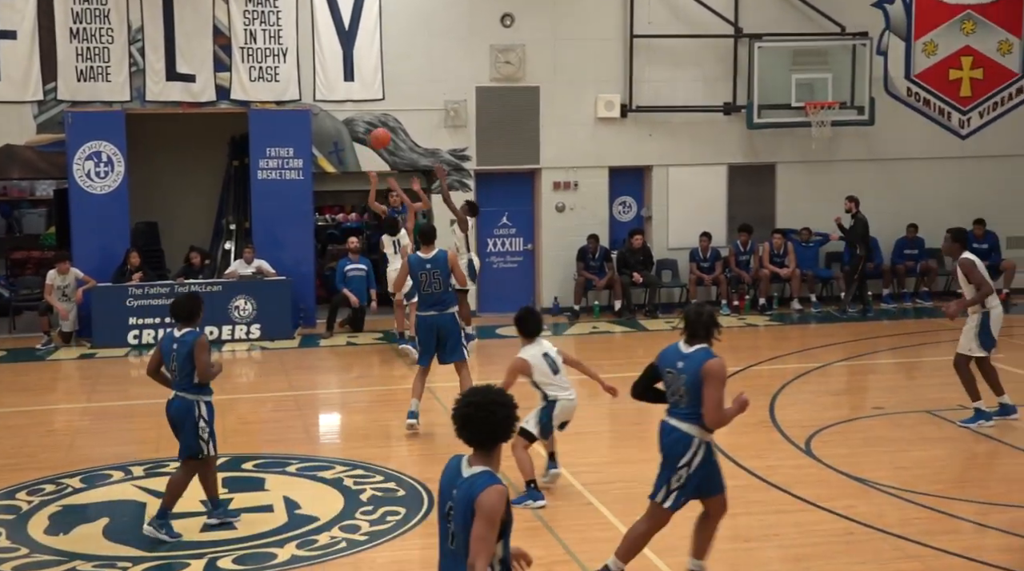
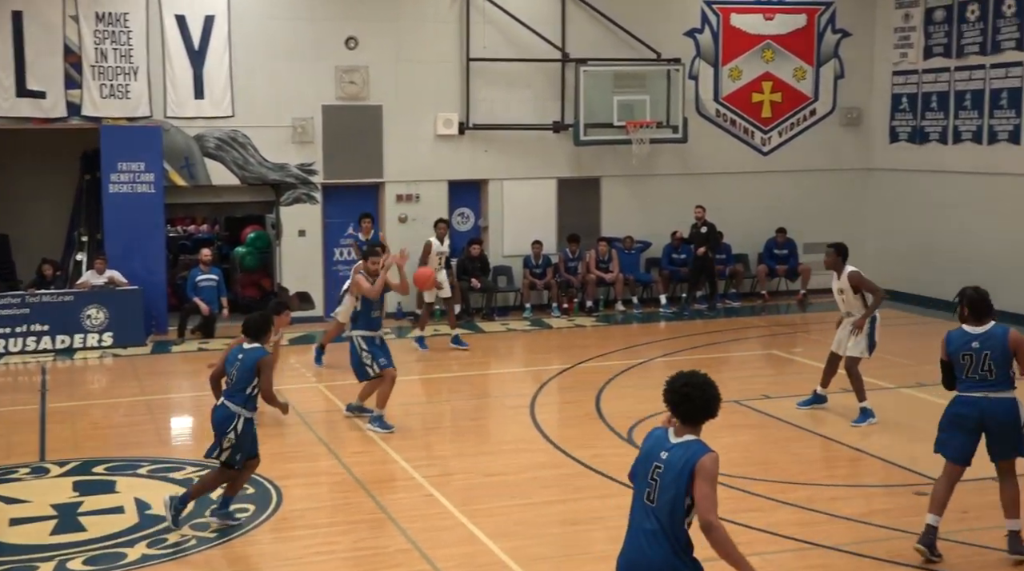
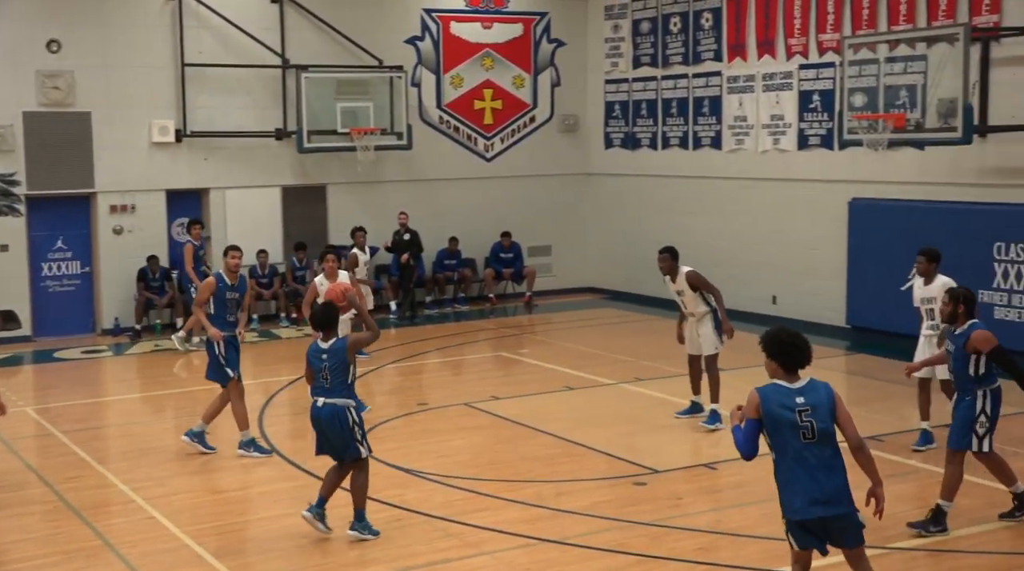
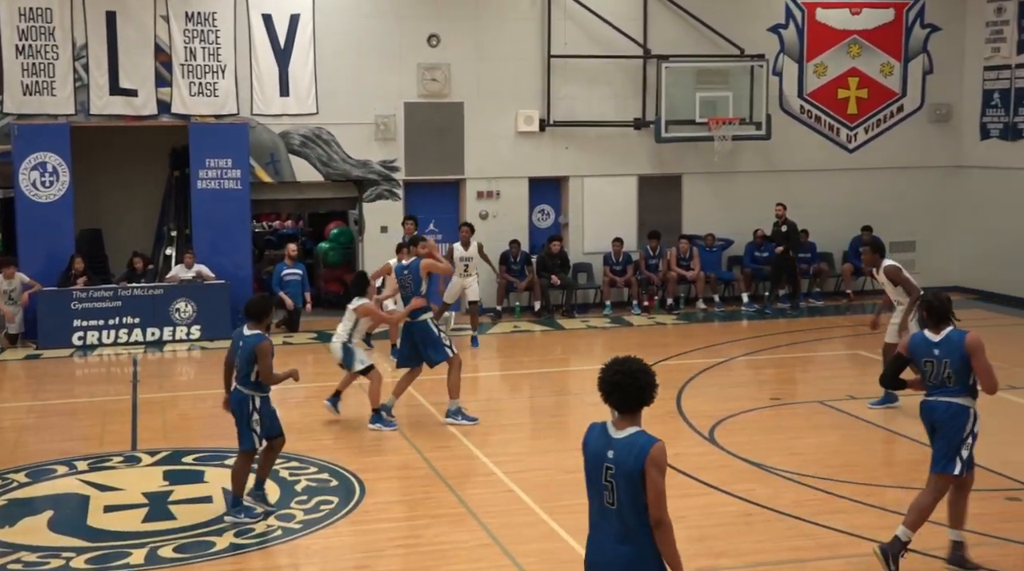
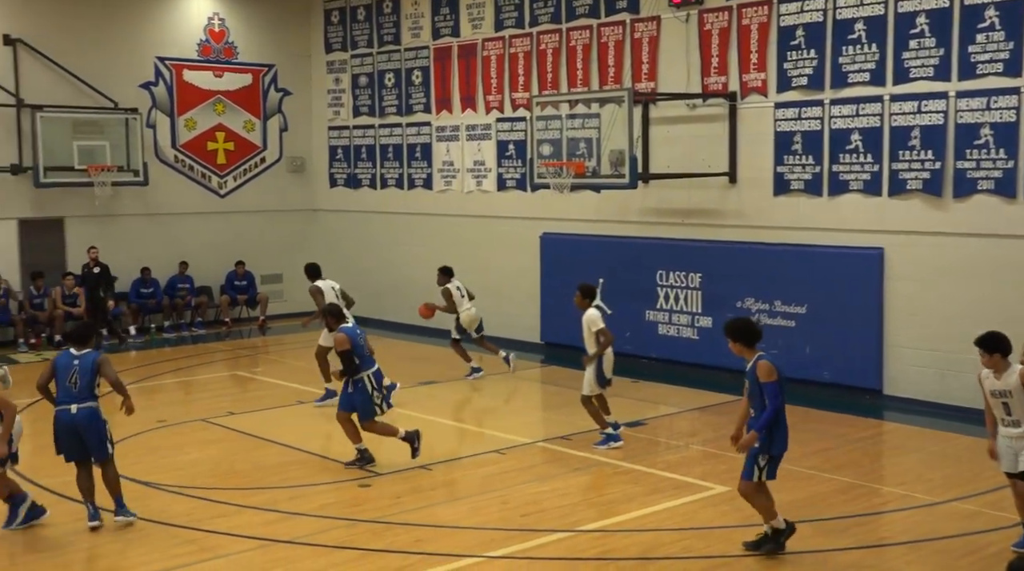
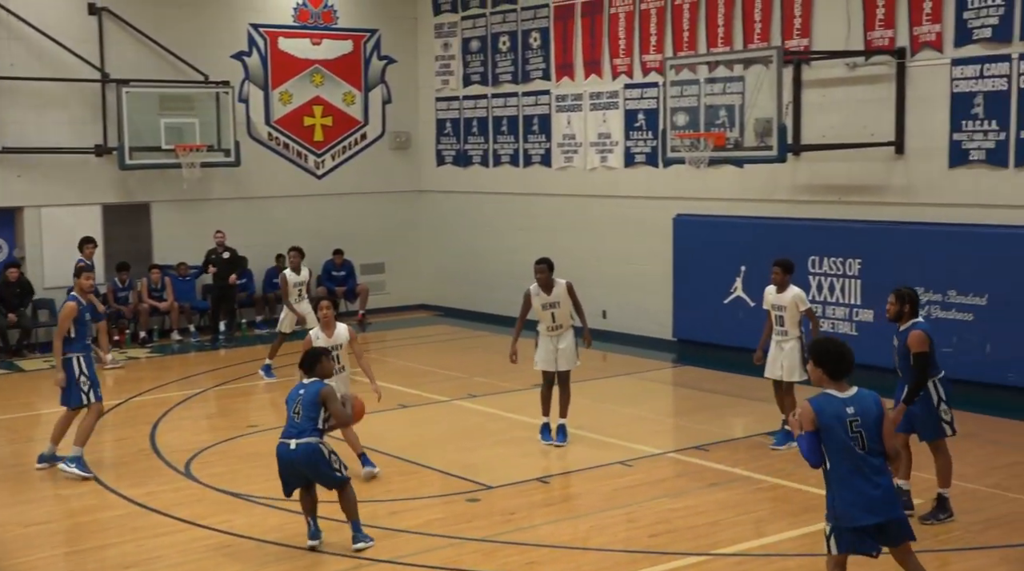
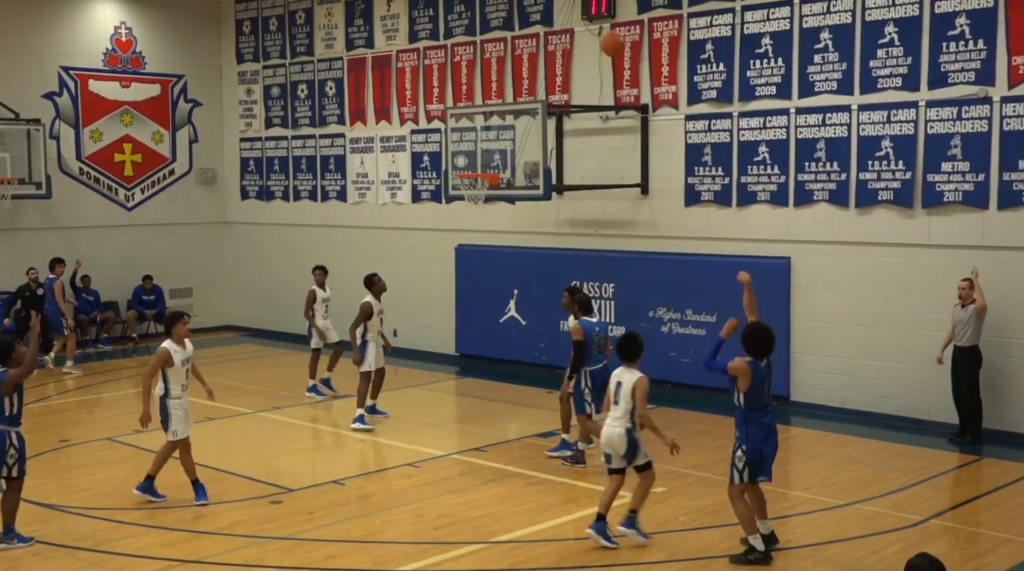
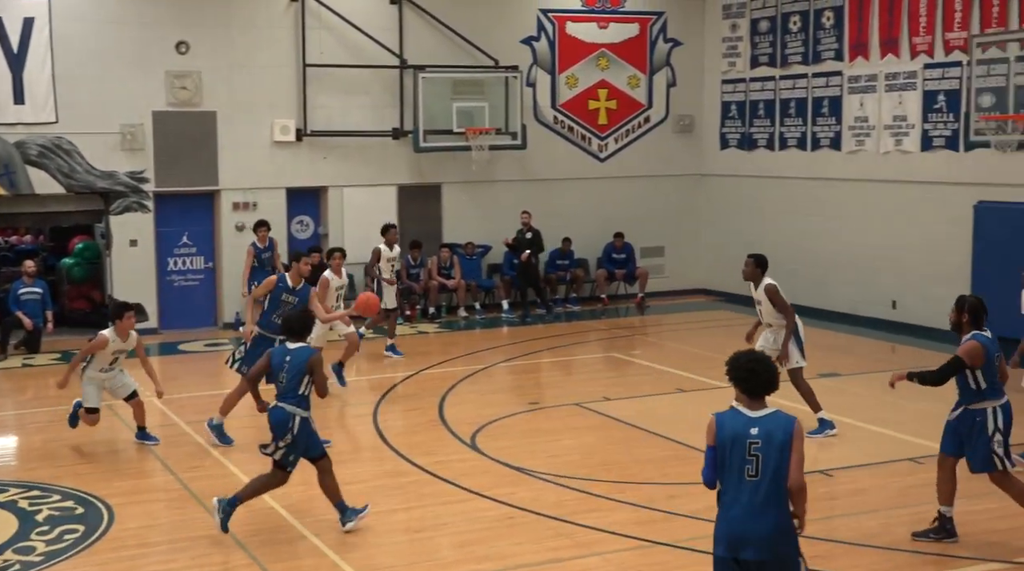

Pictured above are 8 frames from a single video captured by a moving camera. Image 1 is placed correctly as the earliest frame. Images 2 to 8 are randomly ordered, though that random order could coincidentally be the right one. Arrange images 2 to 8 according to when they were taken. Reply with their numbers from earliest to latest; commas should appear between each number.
4, 2, 8, 3, 6, 7, 5
